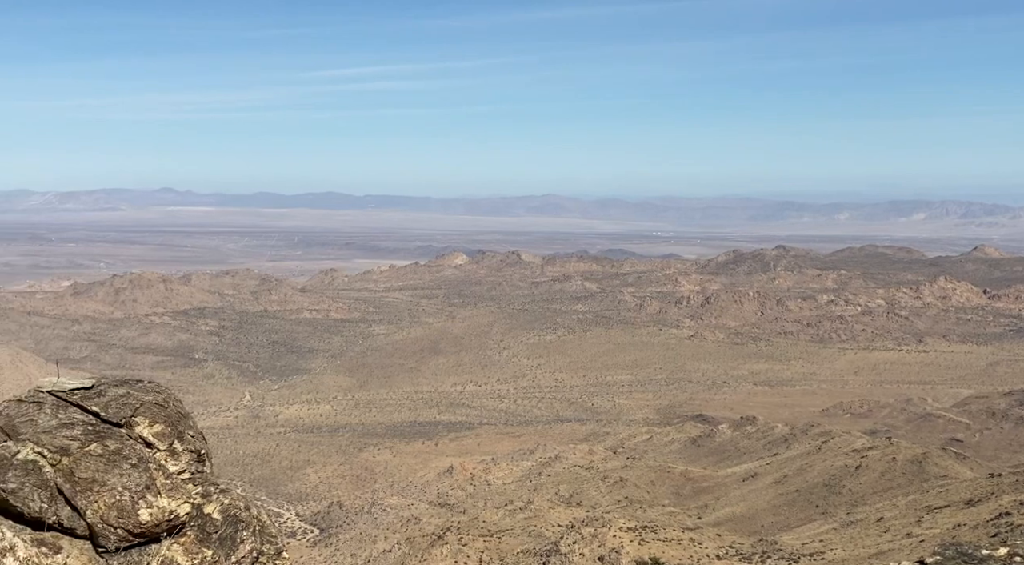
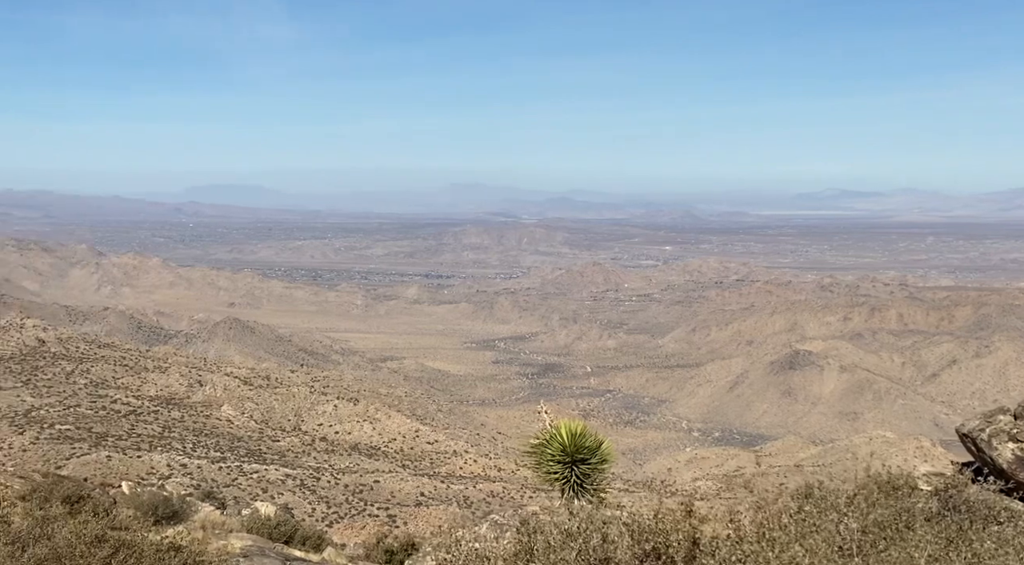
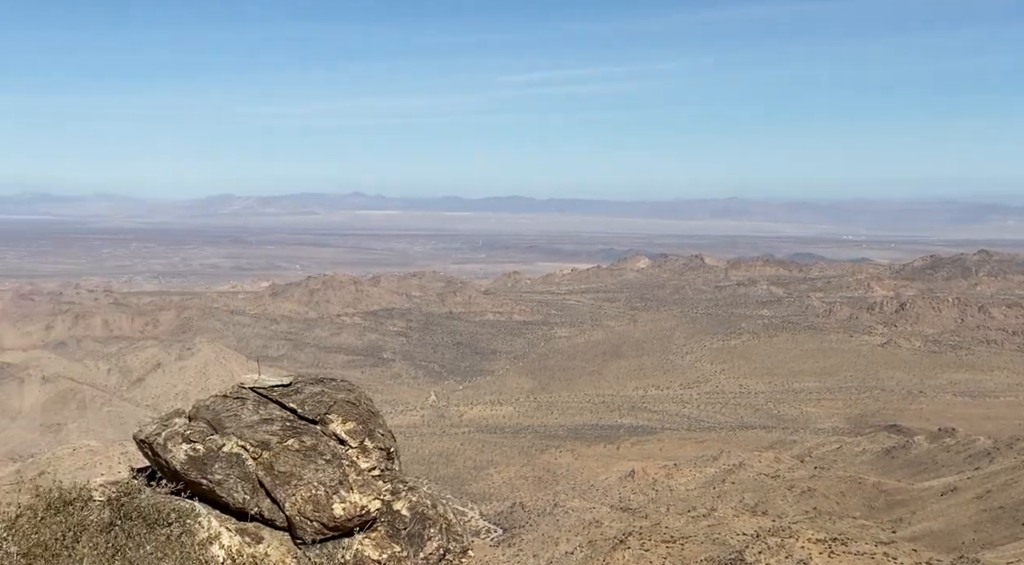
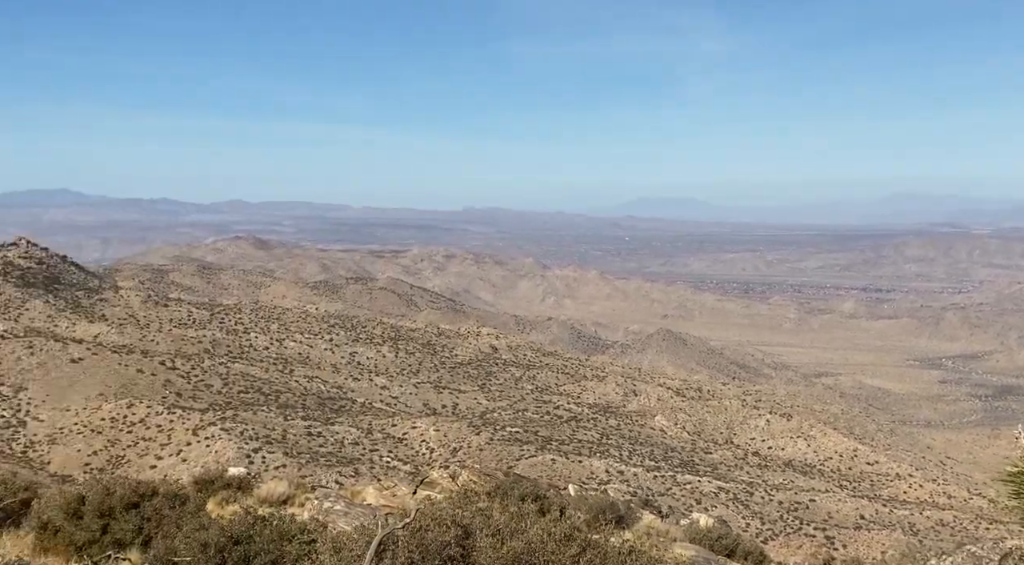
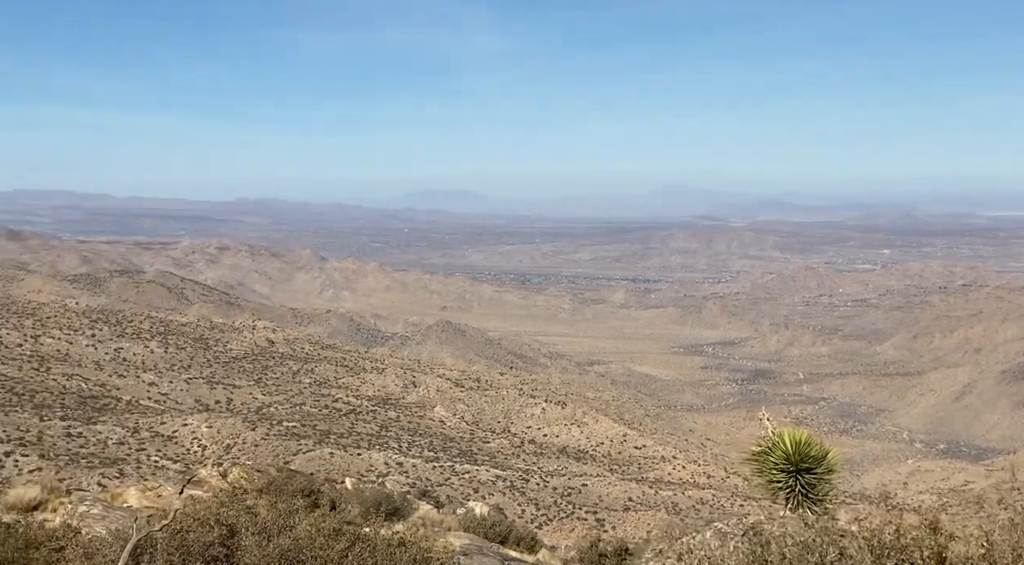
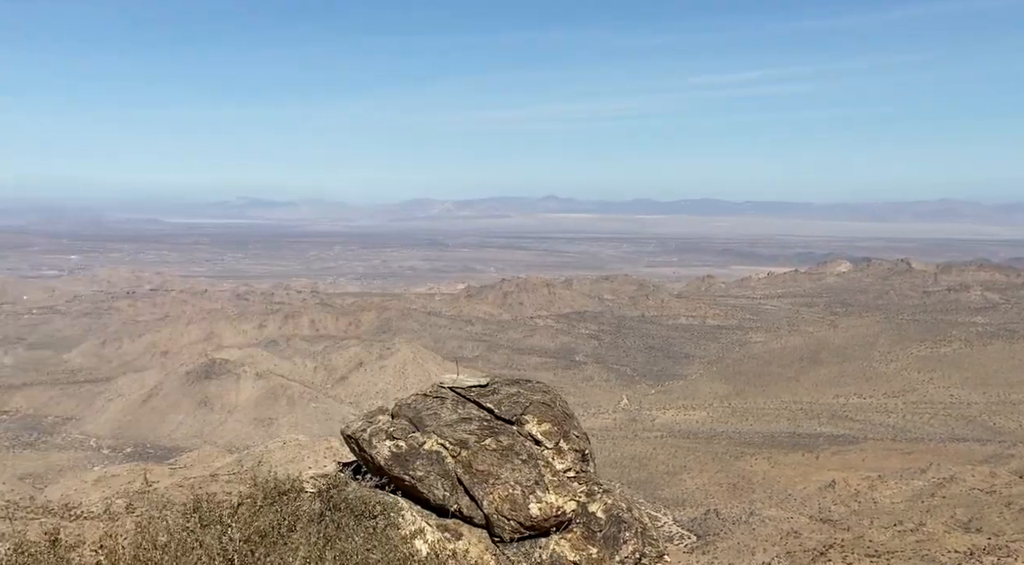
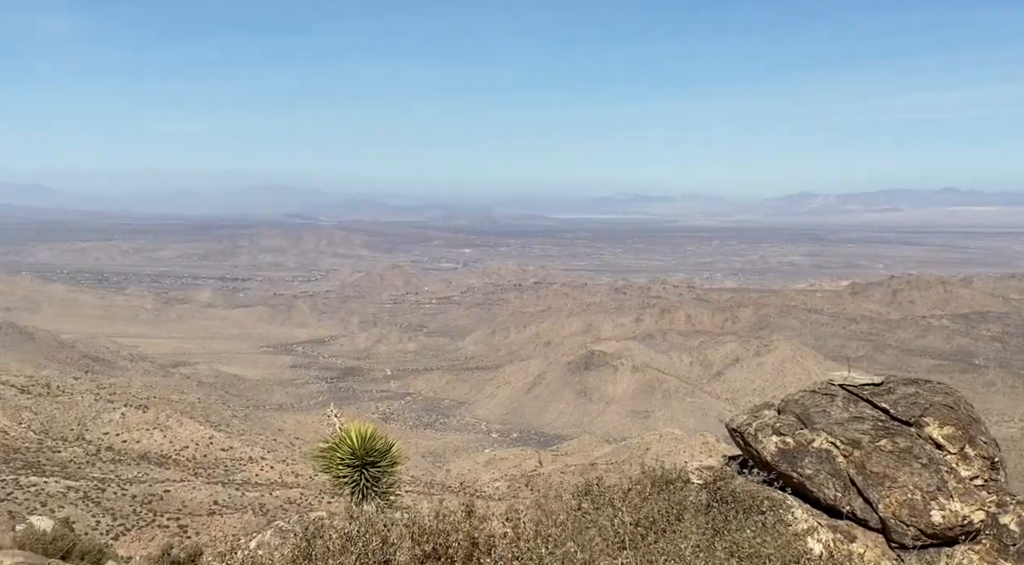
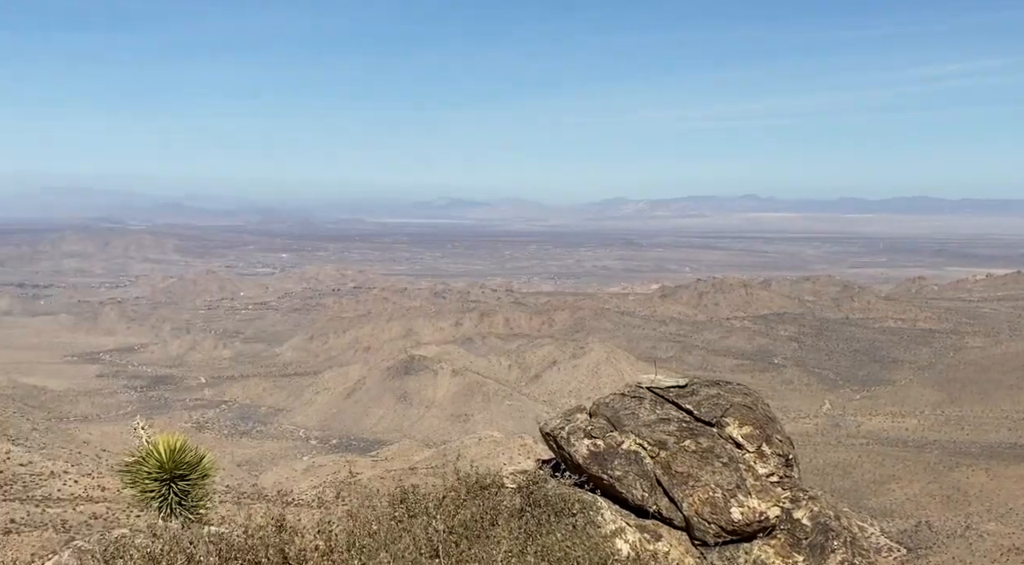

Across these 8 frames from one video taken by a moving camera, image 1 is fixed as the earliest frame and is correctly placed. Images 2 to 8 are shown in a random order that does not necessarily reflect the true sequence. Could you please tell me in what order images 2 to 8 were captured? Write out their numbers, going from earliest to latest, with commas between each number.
3, 6, 8, 7, 2, 5, 4
